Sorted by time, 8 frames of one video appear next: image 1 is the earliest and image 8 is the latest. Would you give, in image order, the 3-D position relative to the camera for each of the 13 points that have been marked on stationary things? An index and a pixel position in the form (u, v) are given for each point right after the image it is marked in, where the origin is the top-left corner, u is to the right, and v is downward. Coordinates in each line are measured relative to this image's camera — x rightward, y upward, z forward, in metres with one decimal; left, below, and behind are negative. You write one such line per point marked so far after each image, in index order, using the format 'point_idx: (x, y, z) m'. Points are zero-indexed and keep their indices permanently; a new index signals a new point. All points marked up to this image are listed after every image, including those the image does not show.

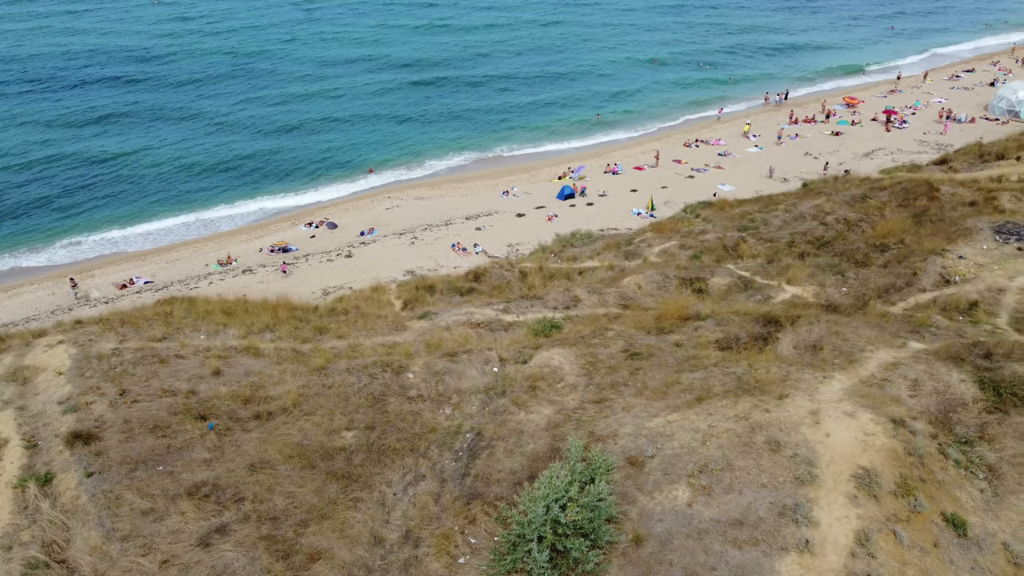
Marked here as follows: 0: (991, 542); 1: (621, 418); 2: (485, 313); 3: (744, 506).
0: (+9.4, -5.0, +10.1) m
1: (+2.8, -3.4, +13.5) m
2: (-1.1, -0.9, +19.5) m
3: (+4.7, -4.4, +10.5) m
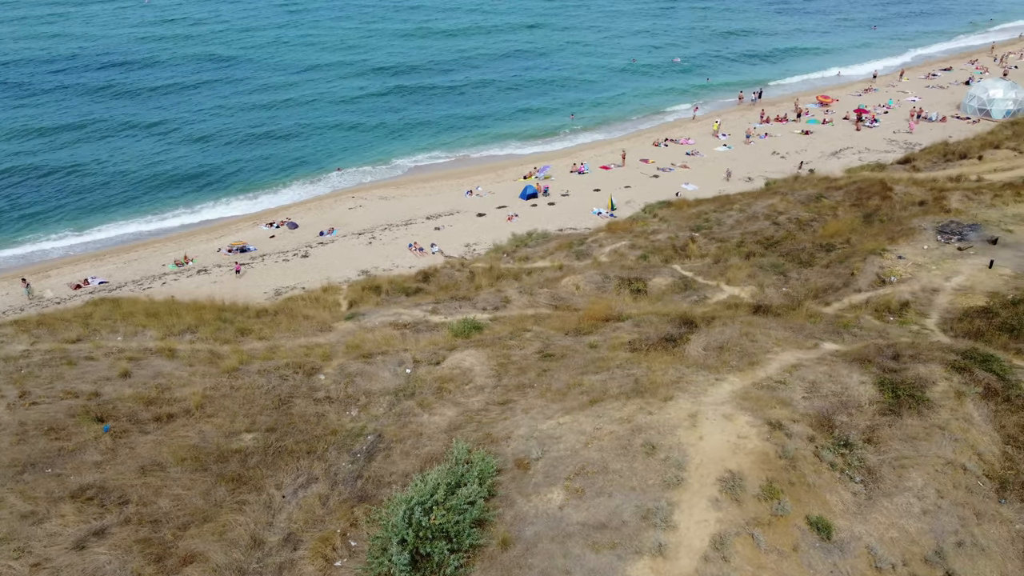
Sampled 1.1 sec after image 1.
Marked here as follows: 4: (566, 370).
0: (+6.7, -5.0, +10.0) m
1: (+0.1, -3.5, +13.5) m
2: (-3.8, -1.0, +19.4) m
3: (+2.0, -4.5, +10.4) m
4: (+1.6, -2.4, +14.9) m
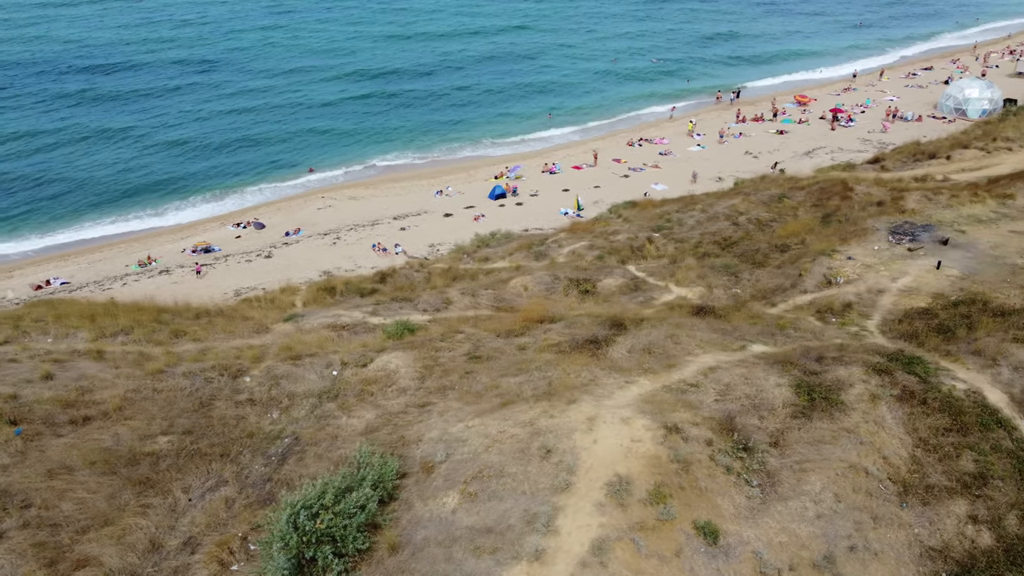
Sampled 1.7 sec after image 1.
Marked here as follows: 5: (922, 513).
0: (+4.5, -5.1, +10.0) m
1: (-2.1, -3.5, +13.5) m
2: (-6.1, -1.0, +19.4) m
3: (-0.2, -4.5, +10.4) m
4: (-0.7, -2.5, +14.9) m
5: (+9.0, -5.0, +11.3) m
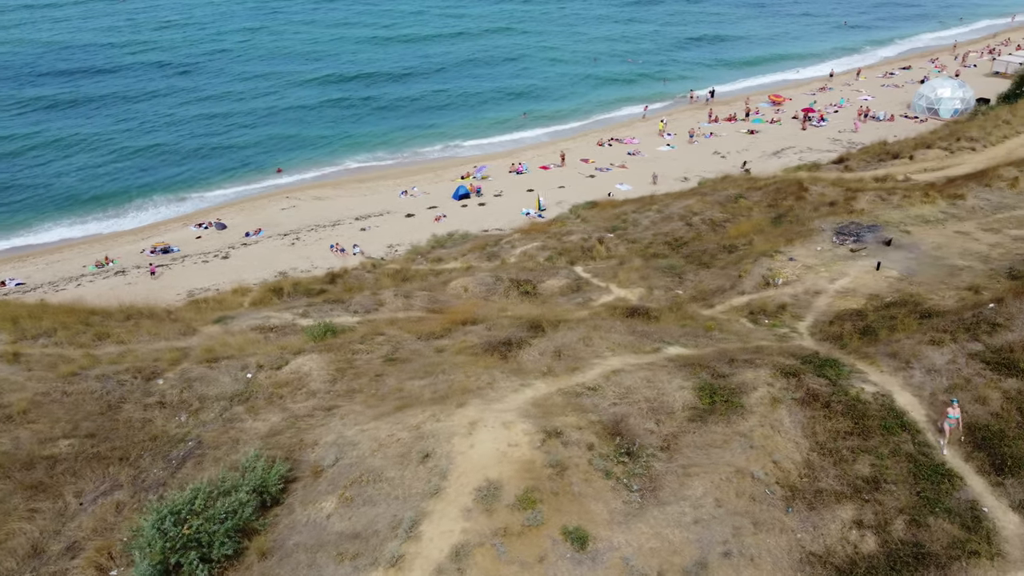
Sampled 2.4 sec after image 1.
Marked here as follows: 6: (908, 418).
0: (+1.9, -5.2, +9.9) m
1: (-4.7, -3.6, +13.4) m
2: (-8.6, -1.1, +19.3) m
3: (-2.8, -4.6, +10.3) m
4: (-3.3, -2.5, +14.8) m
5: (+6.5, -5.0, +11.2) m
6: (+10.5, -3.4, +13.7) m
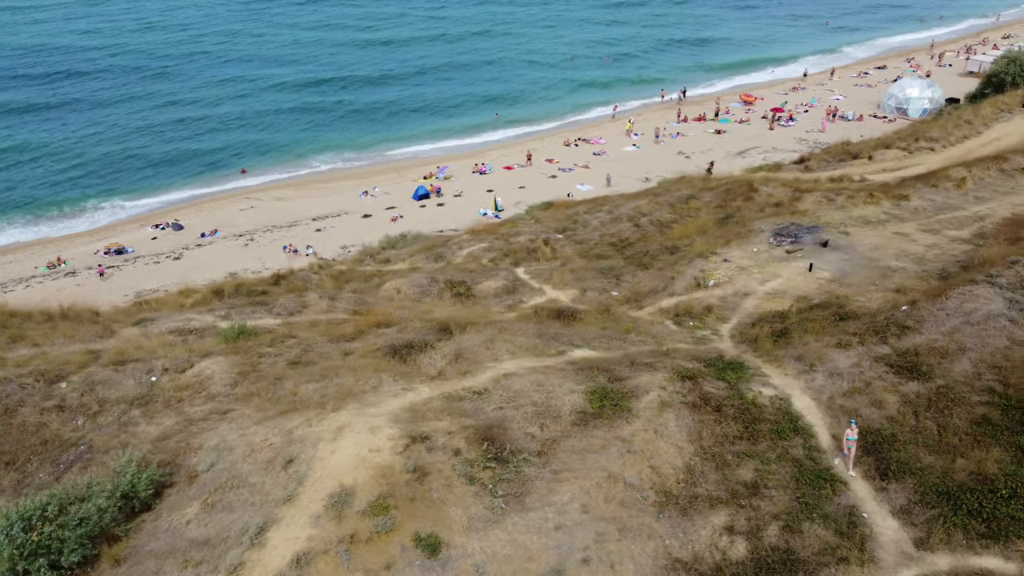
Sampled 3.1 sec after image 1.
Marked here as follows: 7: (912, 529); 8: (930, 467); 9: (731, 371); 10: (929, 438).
0: (-1.0, -5.2, +9.8) m
1: (-7.6, -3.7, +13.3) m
2: (-11.5, -1.2, +19.2) m
3: (-5.7, -4.7, +10.2) m
4: (-6.1, -2.6, +14.7) m
5: (+3.6, -5.1, +11.1) m
6: (+7.6, -3.5, +13.5) m
7: (+9.0, -5.4, +11.5) m
8: (+10.2, -4.3, +12.5) m
9: (+6.3, -2.4, +14.7) m
10: (+10.6, -3.8, +13.1) m
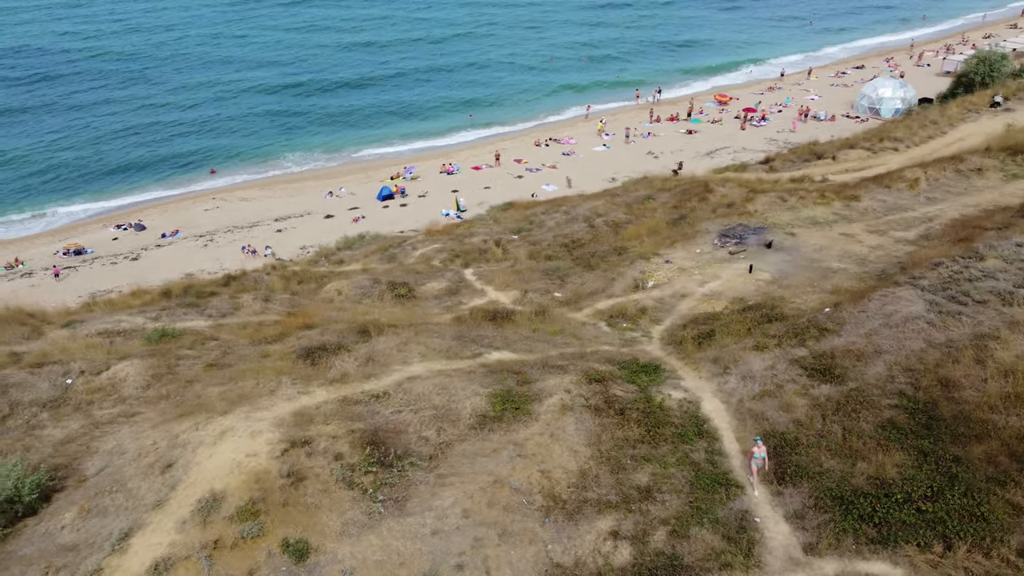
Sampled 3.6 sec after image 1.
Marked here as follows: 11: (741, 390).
0: (-3.5, -5.3, +9.7) m
1: (-10.1, -3.7, +13.2) m
2: (-14.0, -1.2, +19.1) m
3: (-8.2, -4.8, +10.1) m
4: (-8.6, -2.7, +14.6) m
5: (+1.1, -5.2, +11.0) m
6: (+5.1, -3.6, +13.4) m
7: (+6.5, -5.5, +11.4) m
8: (+7.7, -4.4, +12.4) m
9: (+3.8, -2.4, +14.6) m
10: (+8.1, -3.9, +13.0) m
11: (+6.3, -2.8, +14.2) m
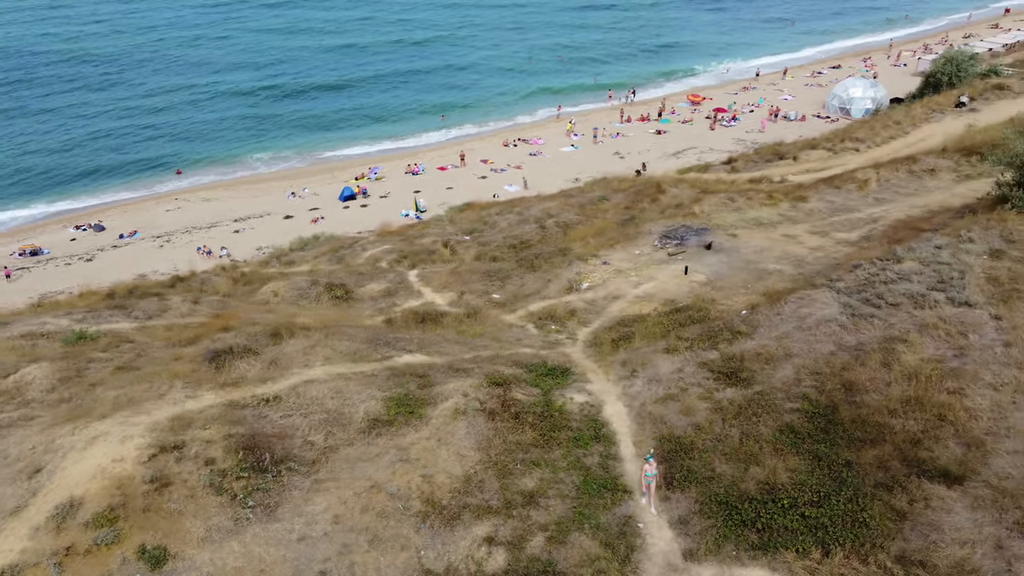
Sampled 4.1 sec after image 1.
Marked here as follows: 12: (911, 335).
0: (-6.2, -5.4, +9.6) m
1: (-12.7, -3.8, +13.1) m
2: (-16.7, -1.3, +19.0) m
3: (-10.9, -4.8, +10.0) m
4: (-11.3, -2.7, +14.5) m
5: (-1.6, -5.2, +10.9) m
6: (+2.5, -3.6, +13.3) m
7: (+3.8, -5.6, +11.3) m
8: (+5.0, -4.5, +12.3) m
9: (+1.1, -2.5, +14.5) m
10: (+5.4, -4.0, +12.9) m
11: (+3.7, -2.9, +14.1) m
12: (+11.2, -1.3, +14.5) m
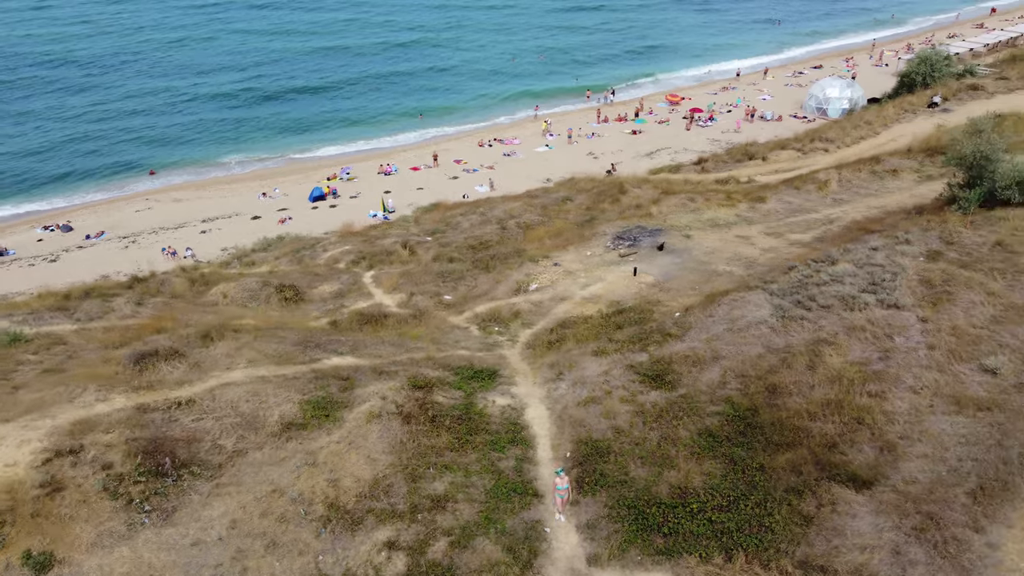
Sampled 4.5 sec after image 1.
0: (-8.3, -5.4, +9.5) m
1: (-14.8, -3.8, +13.0) m
2: (-18.8, -1.3, +18.9) m
3: (-13.0, -4.9, +9.9) m
4: (-13.4, -2.8, +14.4) m
5: (-3.7, -5.3, +10.8) m
6: (+0.4, -3.7, +13.2) m
7: (+1.7, -5.6, +11.2) m
8: (+2.9, -4.5, +12.2) m
9: (-1.0, -2.6, +14.4) m
10: (+3.3, -4.0, +12.8) m
11: (+1.6, -2.9, +14.0) m
12: (+9.1, -1.4, +14.4) m
